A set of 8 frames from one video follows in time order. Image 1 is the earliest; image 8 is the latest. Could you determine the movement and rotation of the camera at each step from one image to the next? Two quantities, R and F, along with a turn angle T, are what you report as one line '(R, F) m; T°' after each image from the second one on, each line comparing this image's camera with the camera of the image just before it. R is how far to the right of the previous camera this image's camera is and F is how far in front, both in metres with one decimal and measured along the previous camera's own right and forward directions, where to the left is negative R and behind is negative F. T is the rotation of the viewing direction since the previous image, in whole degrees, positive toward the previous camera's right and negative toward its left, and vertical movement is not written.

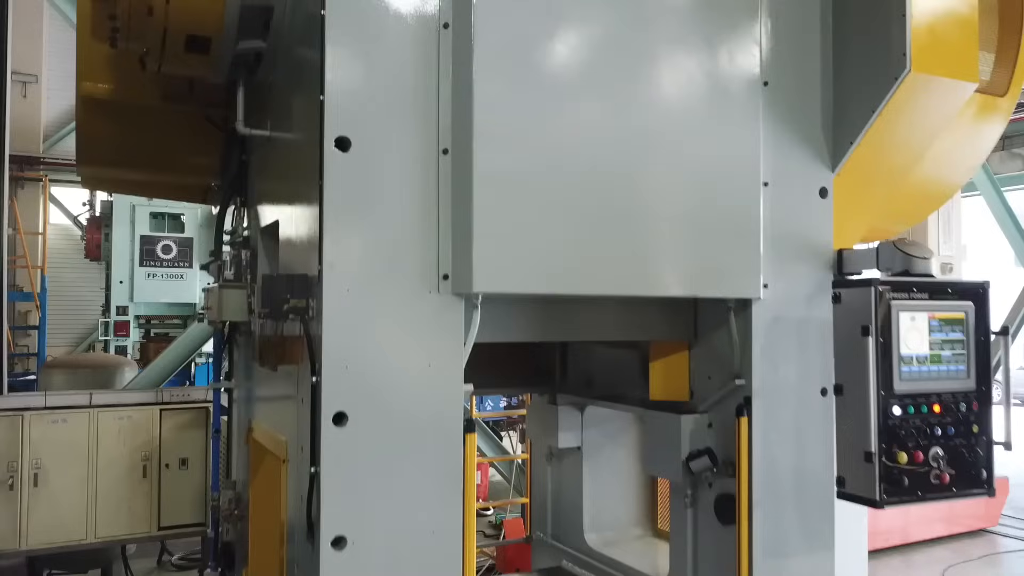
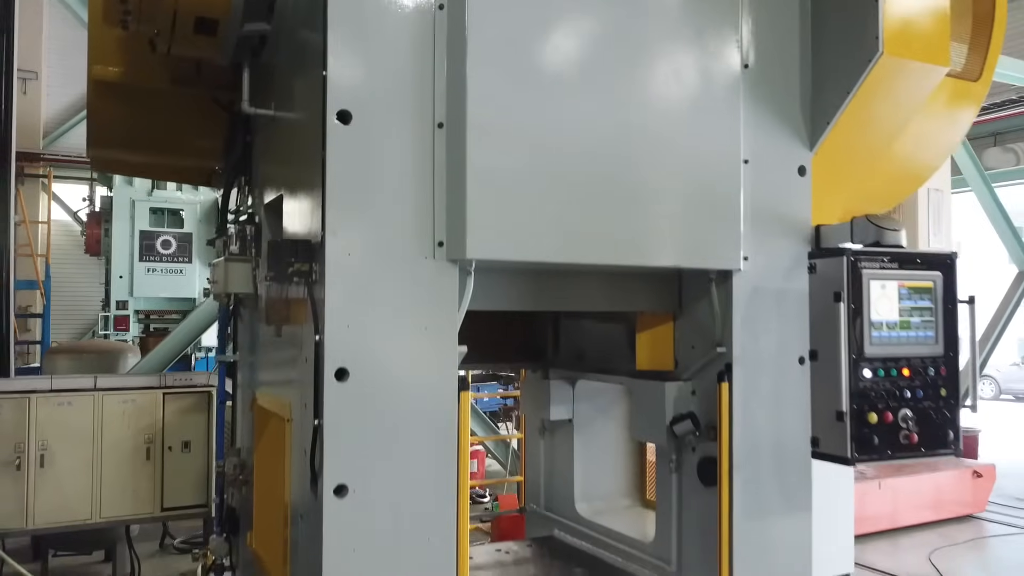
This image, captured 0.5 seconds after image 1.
(0.0, -0.1) m; 0°
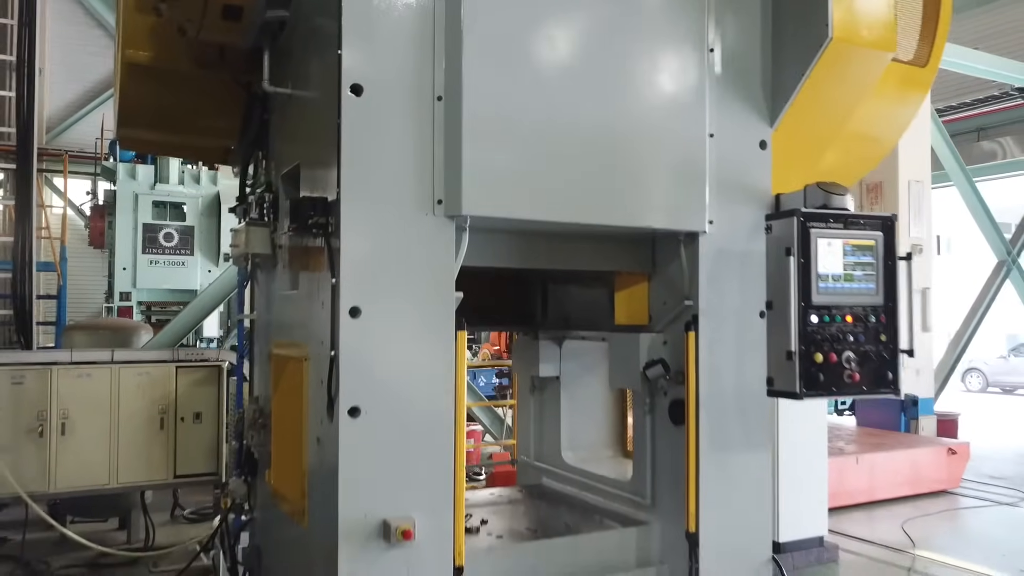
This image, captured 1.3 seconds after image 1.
(0.0, -0.2) m; 0°
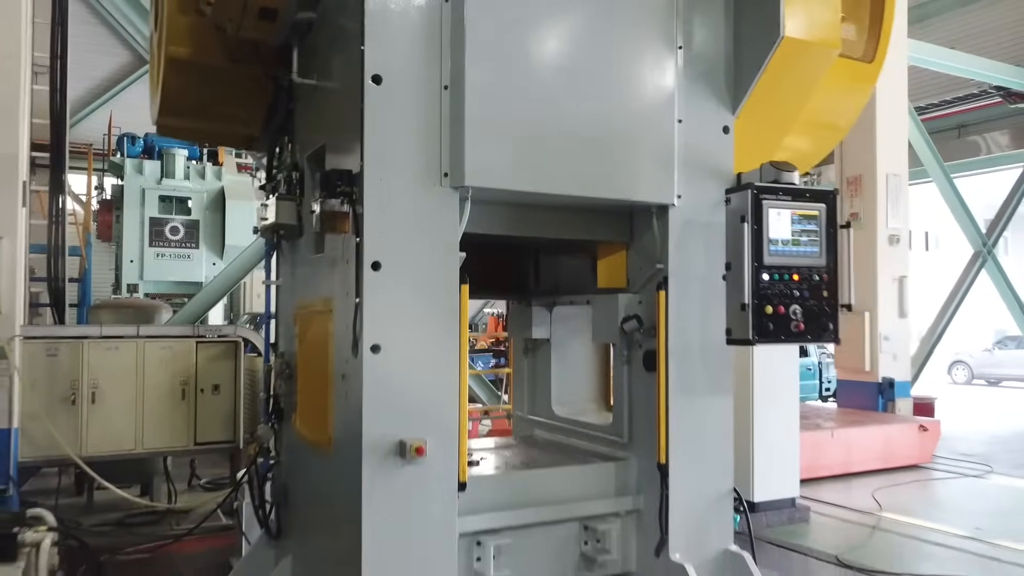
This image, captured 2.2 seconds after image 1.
(0.0, -0.3) m; 0°
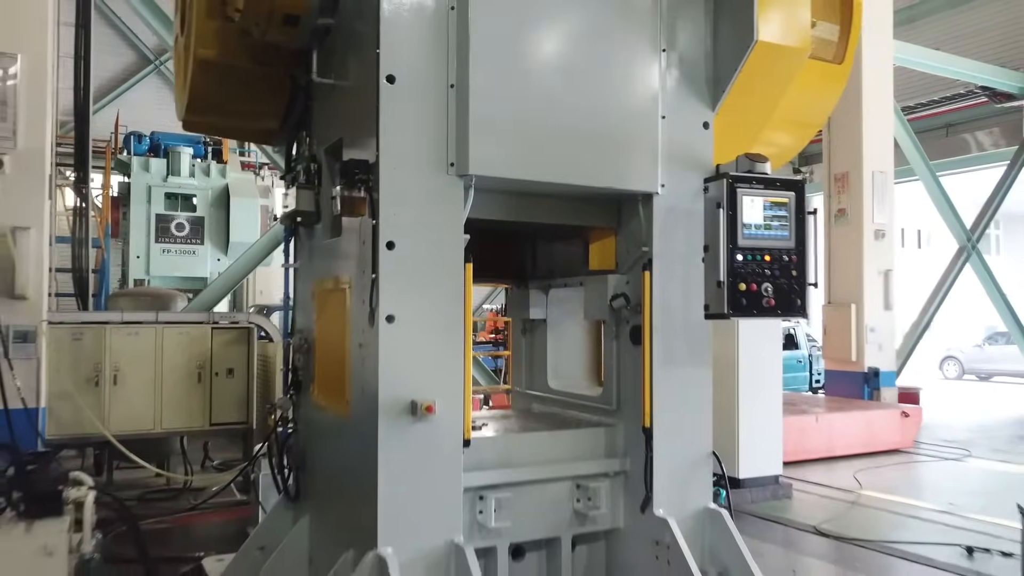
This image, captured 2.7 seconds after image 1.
(0.0, -0.2) m; 0°
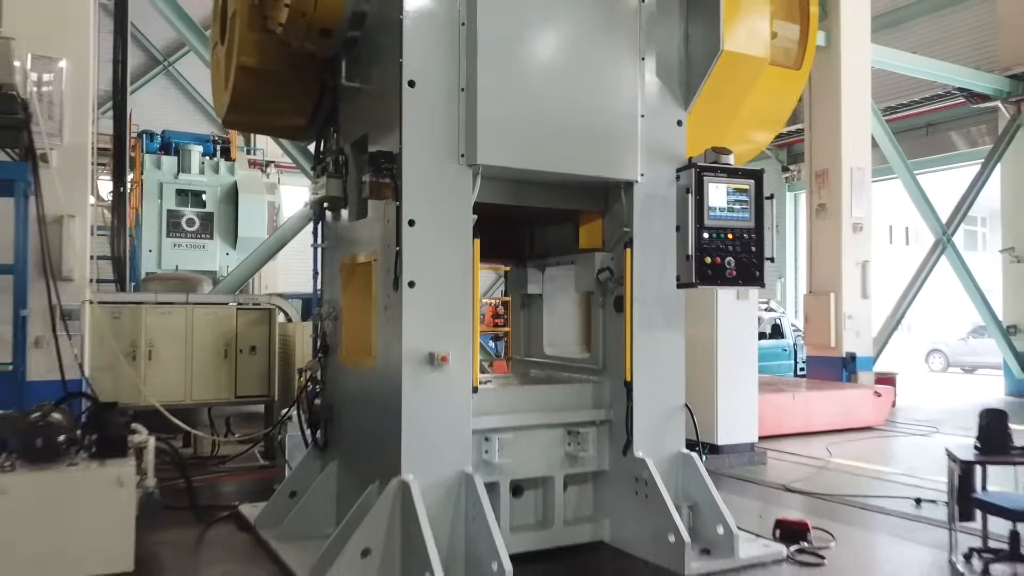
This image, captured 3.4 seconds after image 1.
(0.0, -0.4) m; 0°
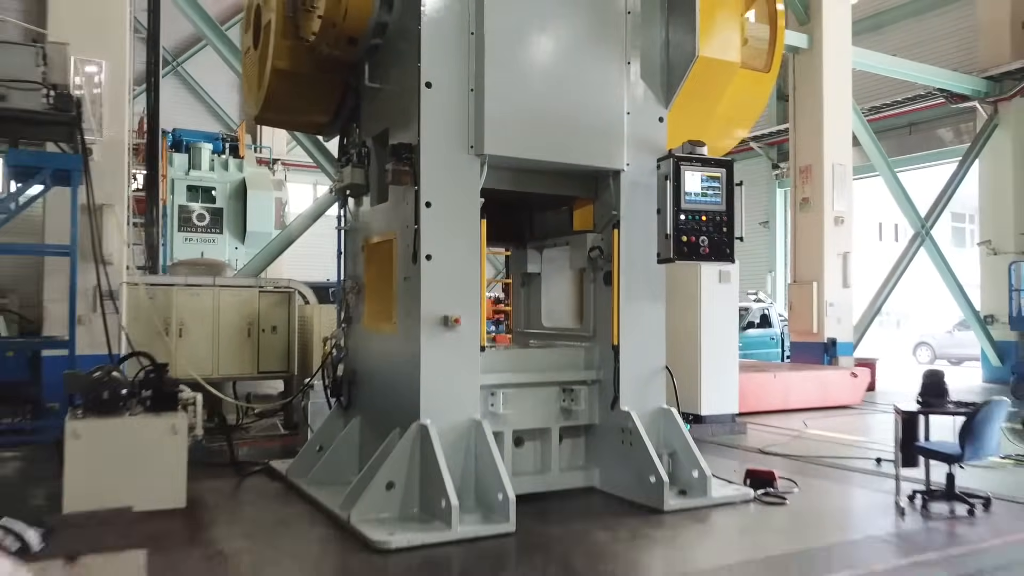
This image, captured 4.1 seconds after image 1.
(0.0, -0.4) m; 0°
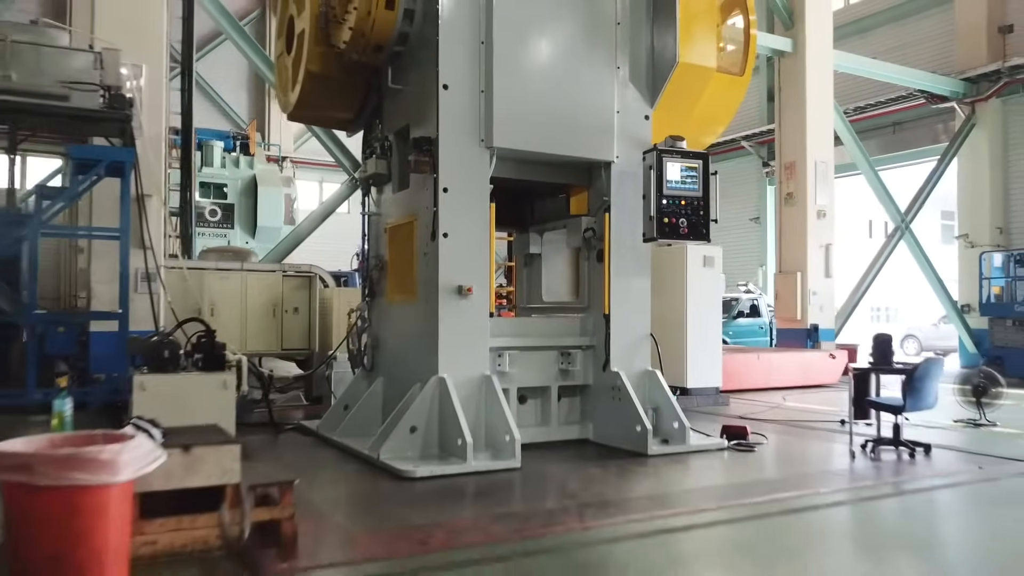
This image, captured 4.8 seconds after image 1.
(0.0, -0.5) m; 0°
